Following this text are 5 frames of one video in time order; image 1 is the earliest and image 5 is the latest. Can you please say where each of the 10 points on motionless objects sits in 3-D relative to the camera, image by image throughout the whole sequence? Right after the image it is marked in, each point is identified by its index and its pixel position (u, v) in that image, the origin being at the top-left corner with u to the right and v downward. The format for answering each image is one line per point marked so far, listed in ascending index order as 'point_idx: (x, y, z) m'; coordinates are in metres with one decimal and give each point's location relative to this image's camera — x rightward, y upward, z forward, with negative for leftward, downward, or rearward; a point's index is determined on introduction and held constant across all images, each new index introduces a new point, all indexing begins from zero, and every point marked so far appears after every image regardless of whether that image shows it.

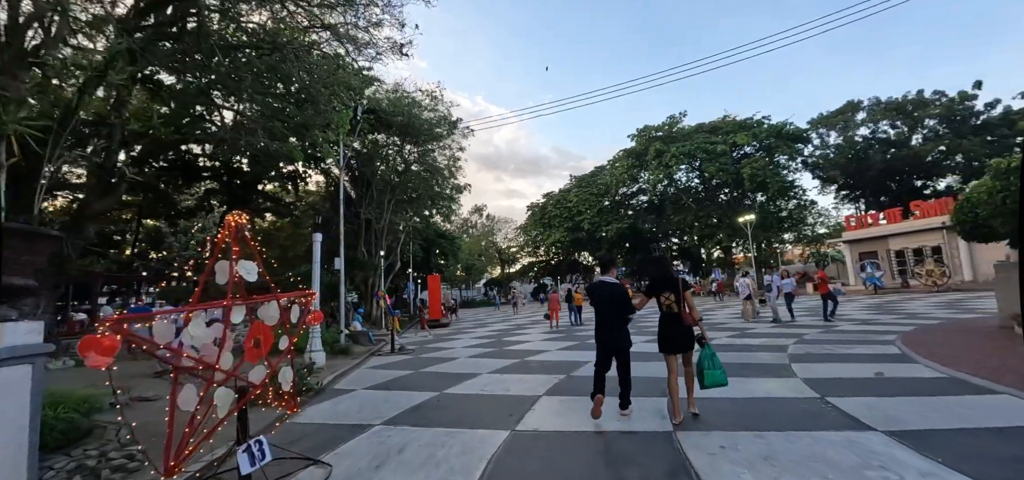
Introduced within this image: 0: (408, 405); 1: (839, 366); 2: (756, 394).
0: (-1.1, -1.8, +4.7) m
1: (+3.8, -1.5, +5.1) m
2: (+2.4, -1.5, +4.2) m
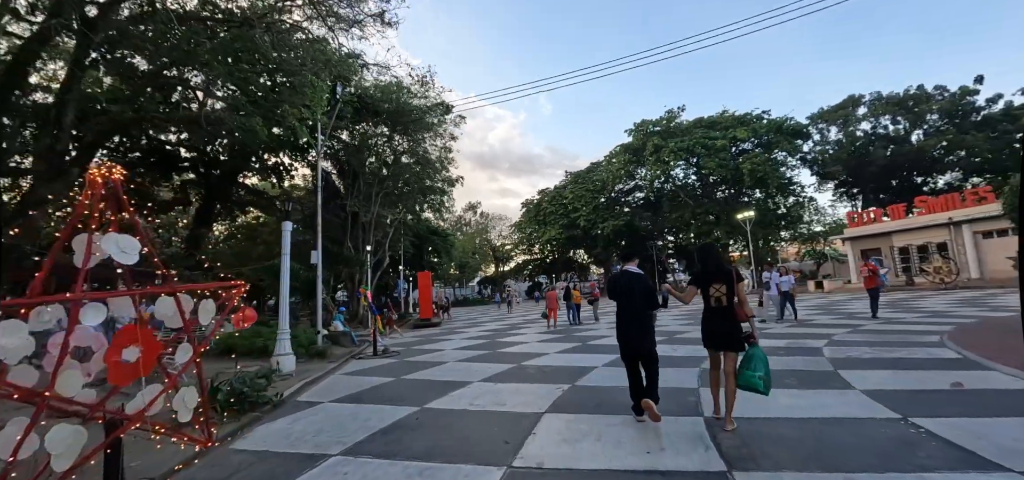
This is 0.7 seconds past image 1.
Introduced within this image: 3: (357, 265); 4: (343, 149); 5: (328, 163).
0: (-1.1, -1.6, +3.8) m
1: (+3.8, -1.3, +4.3) m
2: (+2.3, -1.3, +3.4) m
3: (-5.4, -0.9, +15.4) m
4: (-7.0, +3.8, +18.1) m
5: (-8.0, +3.4, +19.0) m
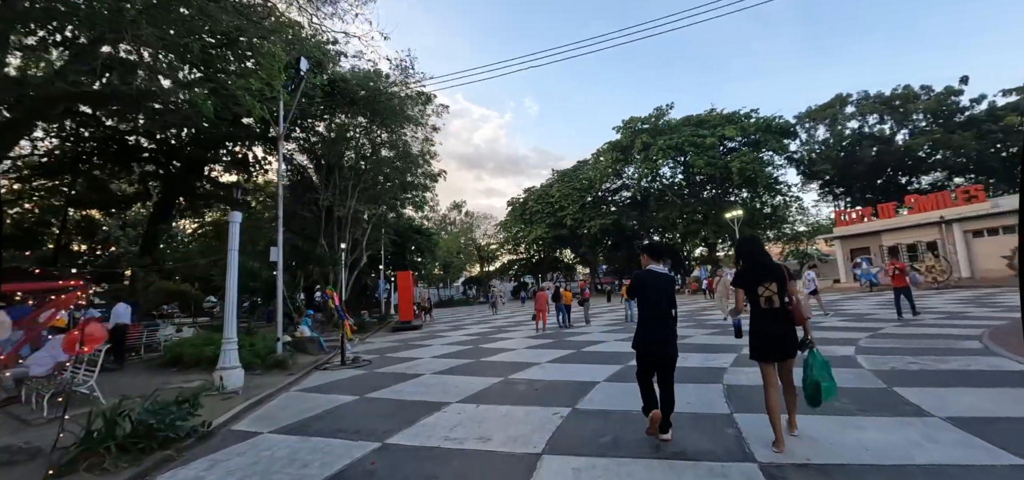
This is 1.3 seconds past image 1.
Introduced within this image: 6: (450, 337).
0: (-1.2, -1.5, +2.8) m
1: (+3.7, -1.2, +3.5) m
2: (+2.3, -1.2, +2.5) m
3: (-5.9, -0.8, +14.3) m
4: (-7.5, +3.9, +17.0) m
5: (-8.5, +3.5, +17.8) m
6: (-1.8, -2.8, +12.6) m
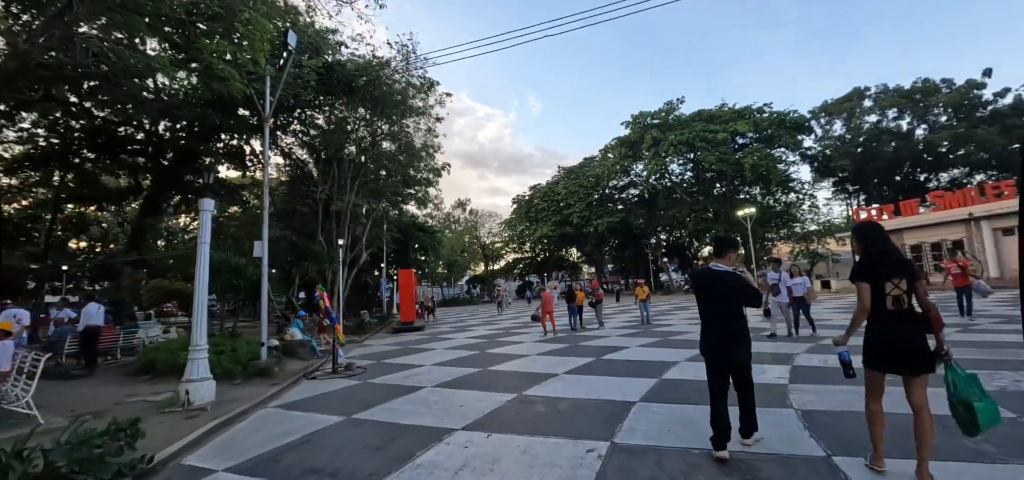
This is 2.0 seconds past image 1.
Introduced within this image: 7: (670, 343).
0: (-1.1, -1.4, +2.0) m
1: (+3.8, -1.1, +2.6) m
2: (+2.4, -1.1, +1.7) m
3: (-5.7, -0.6, +13.5) m
4: (-7.2, +4.0, +16.2) m
5: (-8.3, +3.6, +17.0) m
6: (-1.5, -2.7, +11.8) m
7: (+2.9, -1.9, +8.0) m
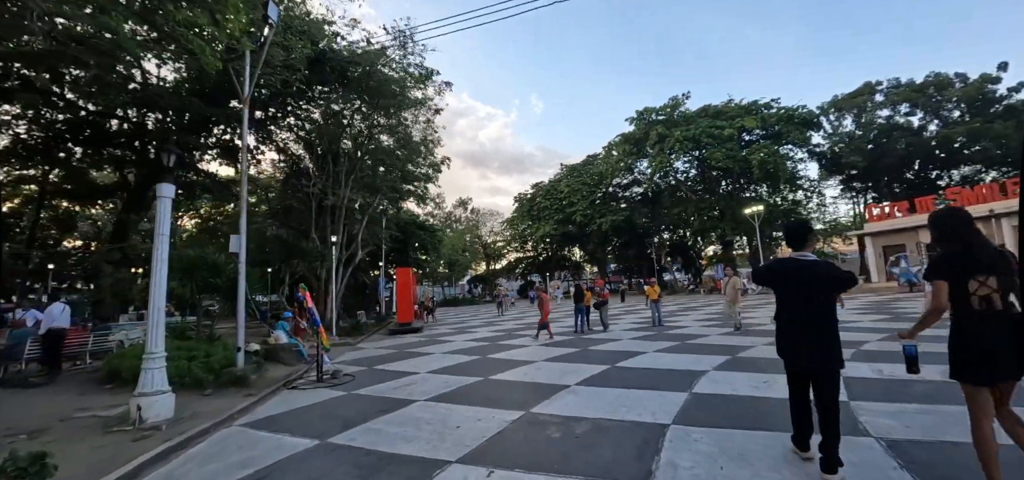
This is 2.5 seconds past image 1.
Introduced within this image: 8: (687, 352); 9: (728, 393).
0: (-1.1, -1.3, +1.3) m
1: (+3.9, -1.0, +1.9) m
2: (+2.4, -1.0, +1.0) m
3: (-5.6, -0.6, +12.9) m
4: (-7.2, +4.1, +15.5) m
5: (-8.2, +3.7, +16.4) m
6: (-1.5, -2.6, +11.1) m
7: (+2.9, -1.8, +7.3) m
8: (+2.7, -1.7, +6.7) m
9: (+2.0, -1.4, +4.1) m
